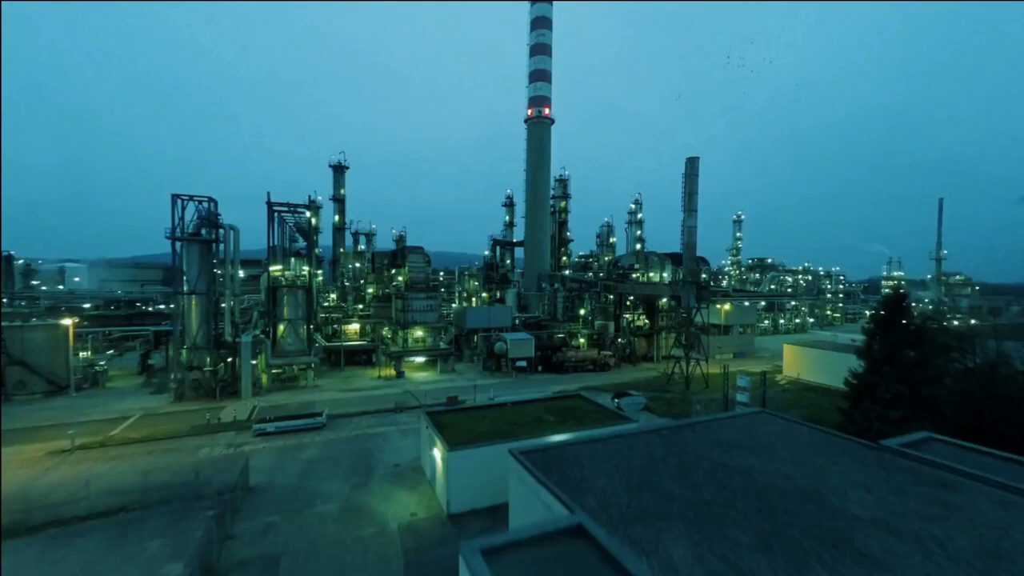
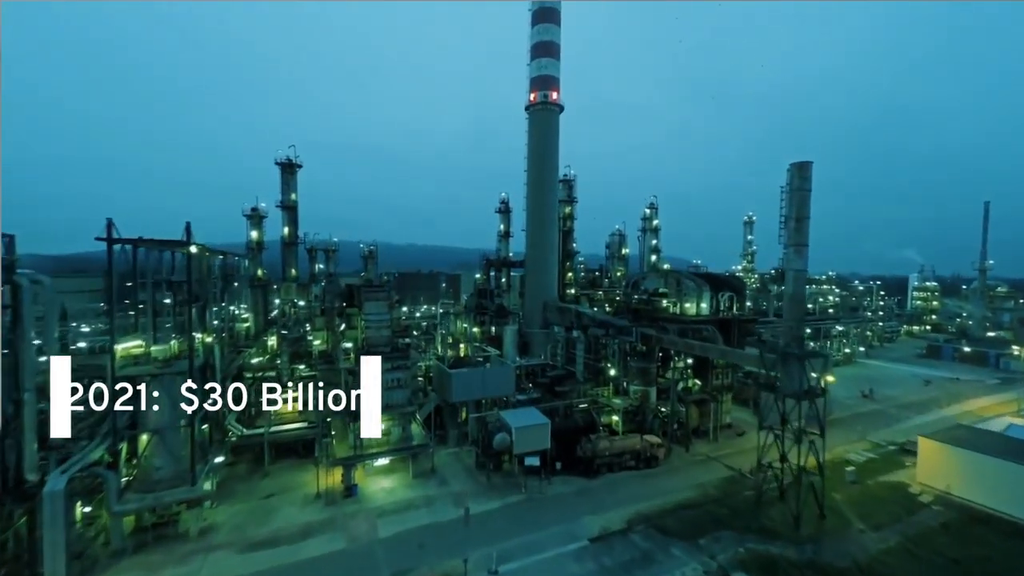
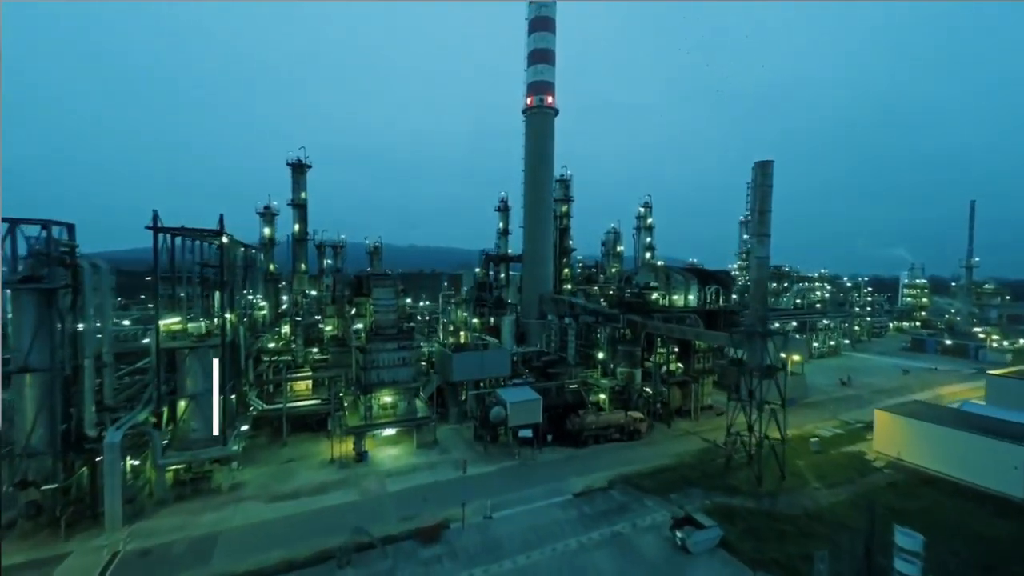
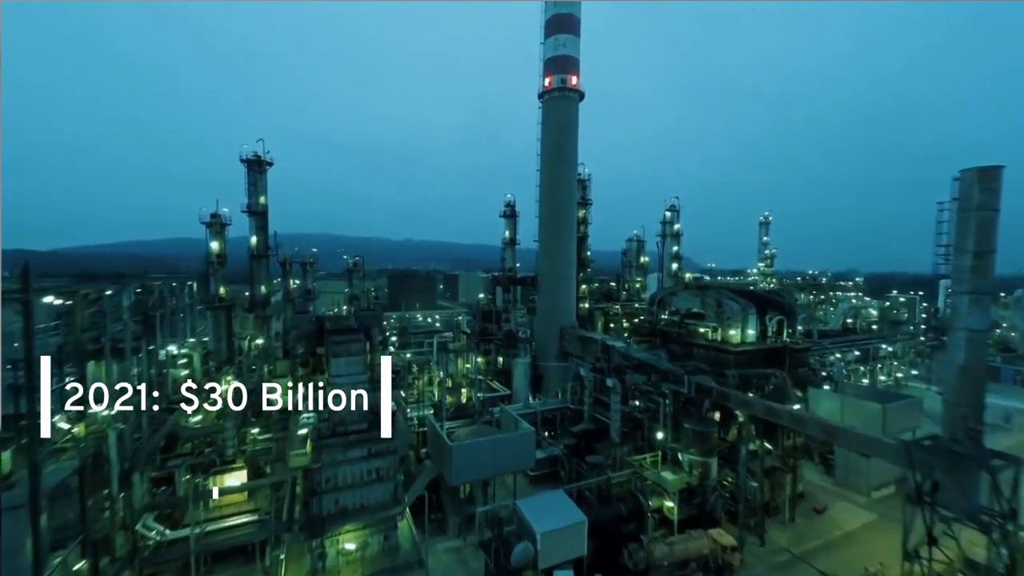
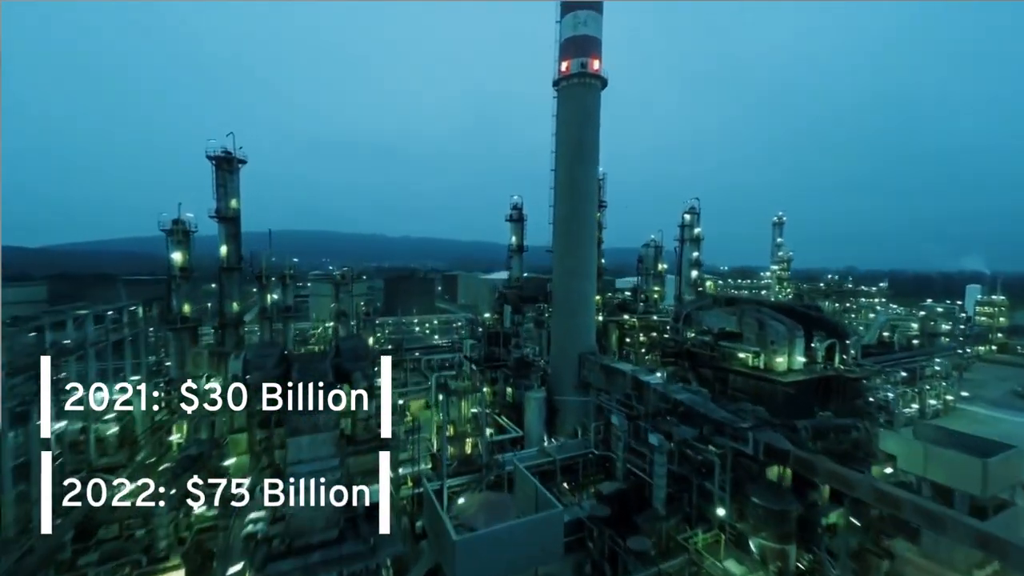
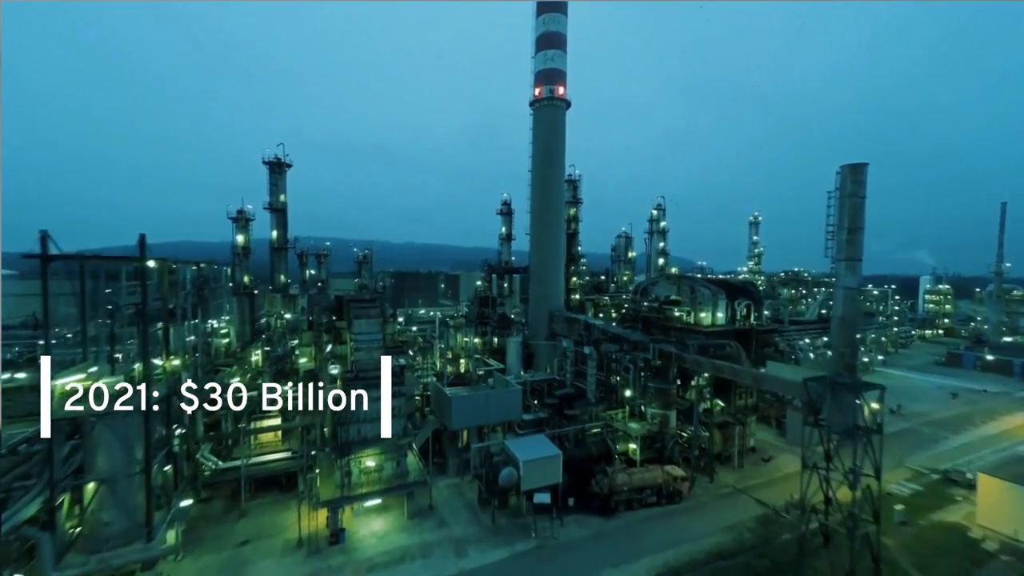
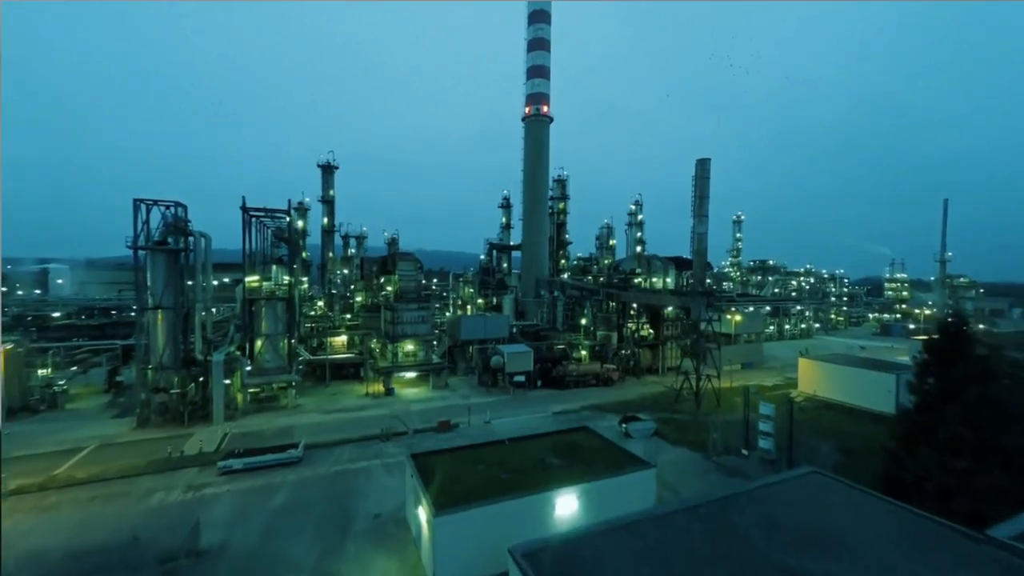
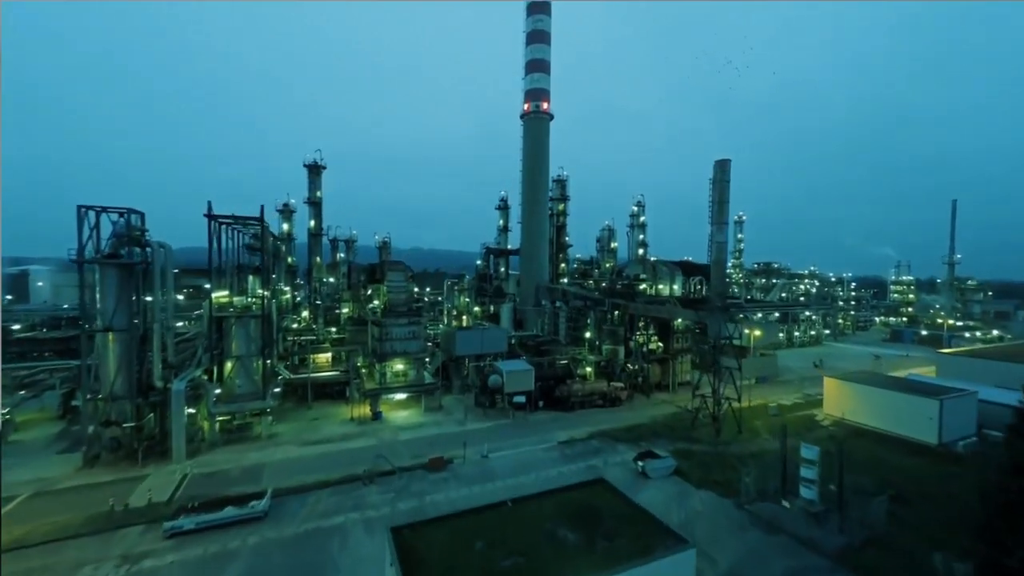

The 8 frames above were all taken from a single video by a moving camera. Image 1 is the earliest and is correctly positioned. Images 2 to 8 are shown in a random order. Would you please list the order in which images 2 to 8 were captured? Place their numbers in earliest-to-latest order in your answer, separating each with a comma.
7, 8, 3, 2, 6, 4, 5
